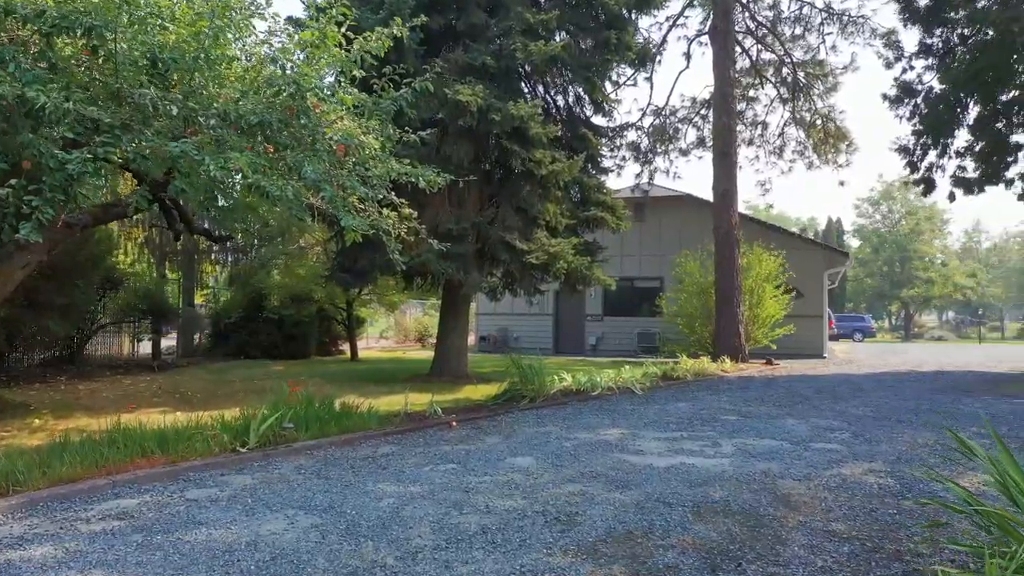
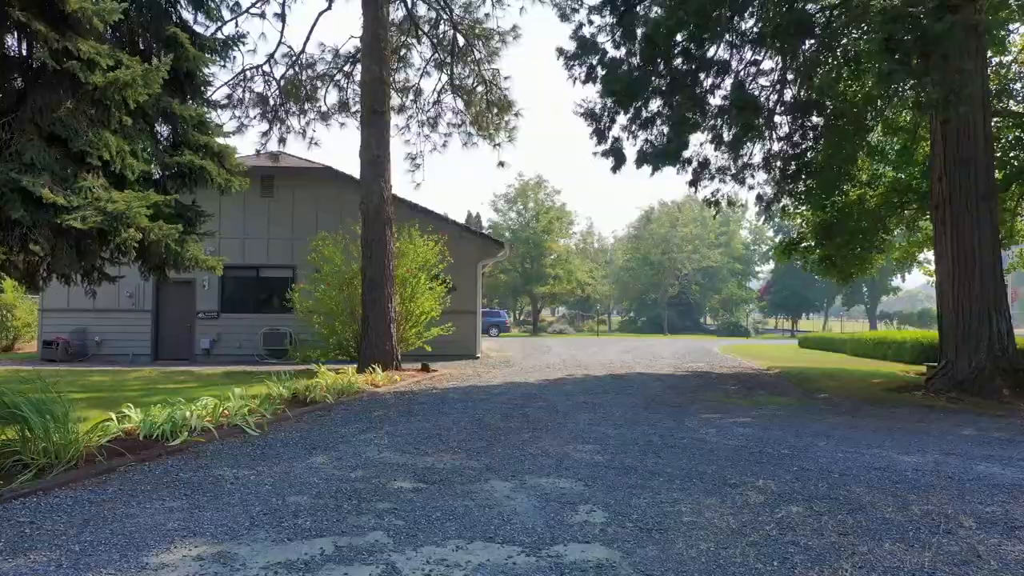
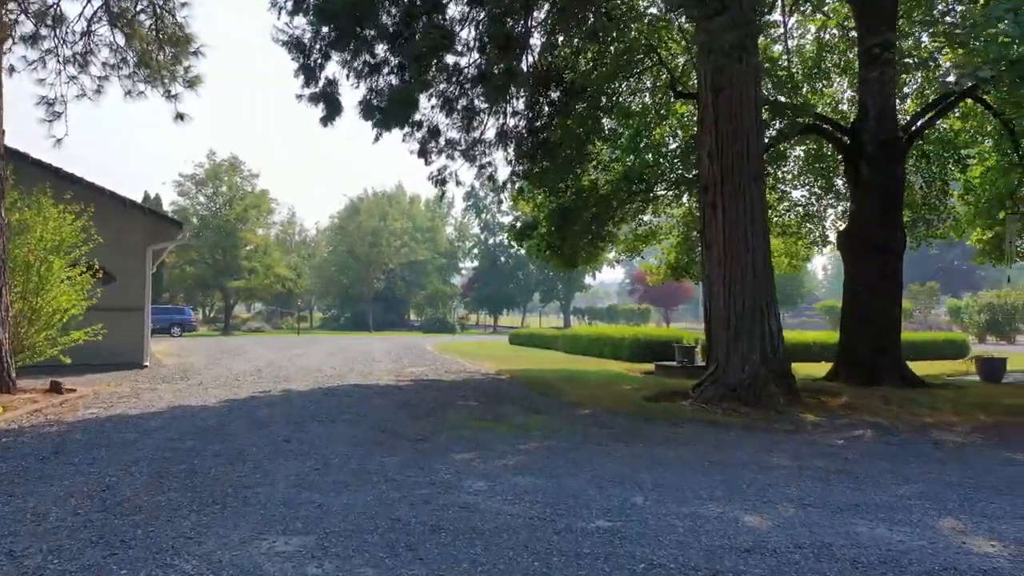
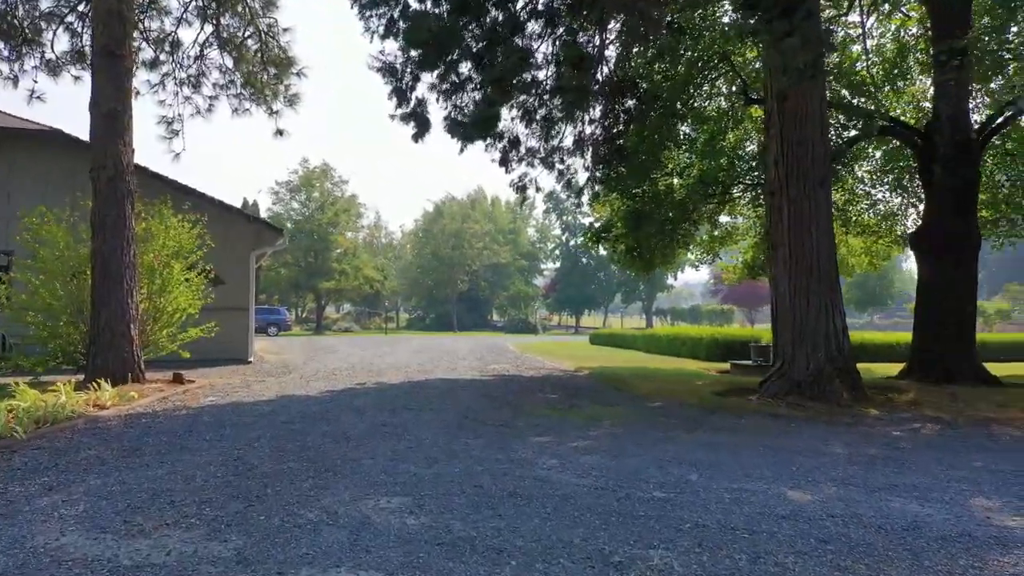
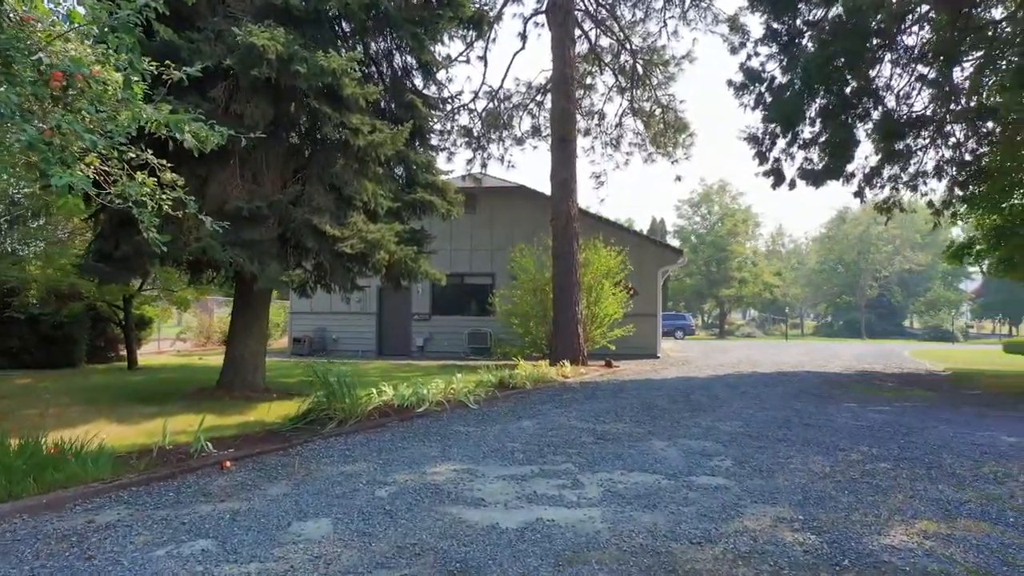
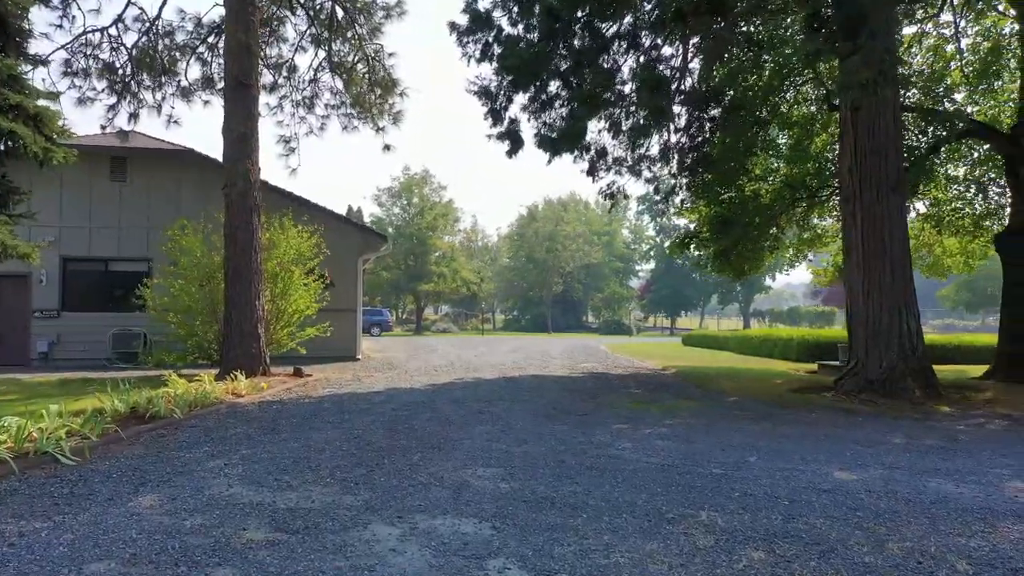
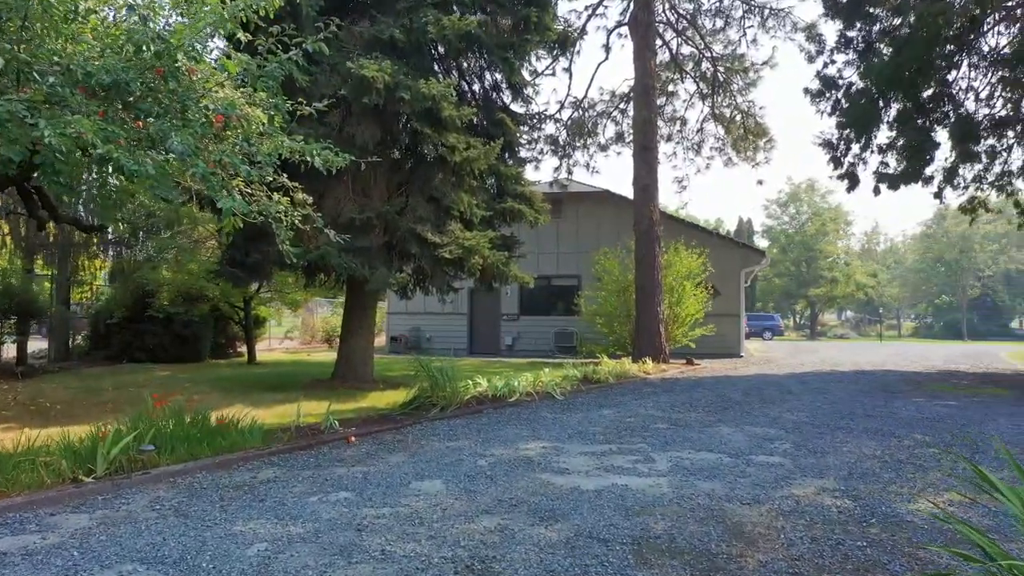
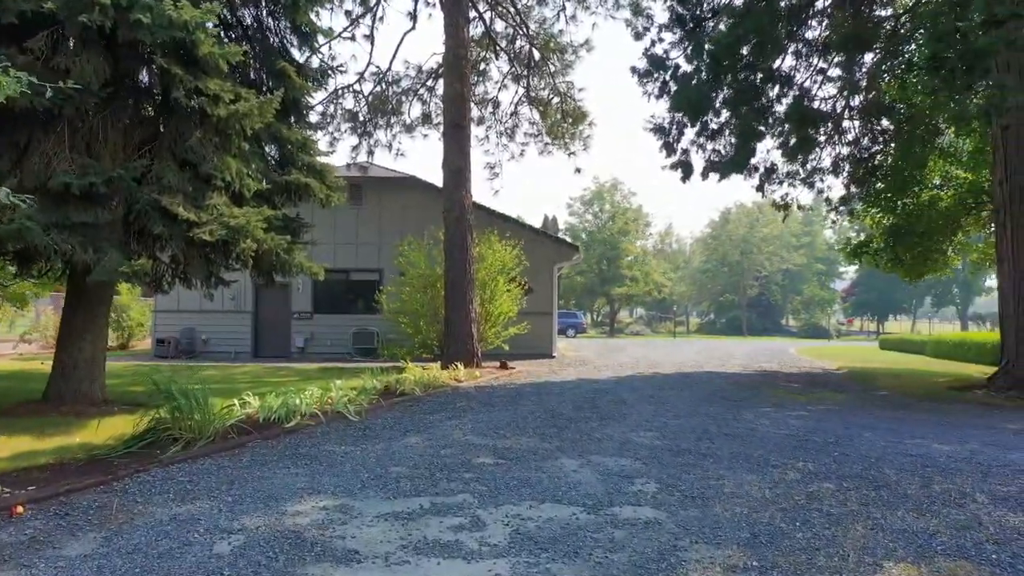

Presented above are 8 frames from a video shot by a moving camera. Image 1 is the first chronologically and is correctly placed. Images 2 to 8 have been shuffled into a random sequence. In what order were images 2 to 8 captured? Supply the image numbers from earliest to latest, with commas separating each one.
7, 5, 8, 2, 6, 4, 3
